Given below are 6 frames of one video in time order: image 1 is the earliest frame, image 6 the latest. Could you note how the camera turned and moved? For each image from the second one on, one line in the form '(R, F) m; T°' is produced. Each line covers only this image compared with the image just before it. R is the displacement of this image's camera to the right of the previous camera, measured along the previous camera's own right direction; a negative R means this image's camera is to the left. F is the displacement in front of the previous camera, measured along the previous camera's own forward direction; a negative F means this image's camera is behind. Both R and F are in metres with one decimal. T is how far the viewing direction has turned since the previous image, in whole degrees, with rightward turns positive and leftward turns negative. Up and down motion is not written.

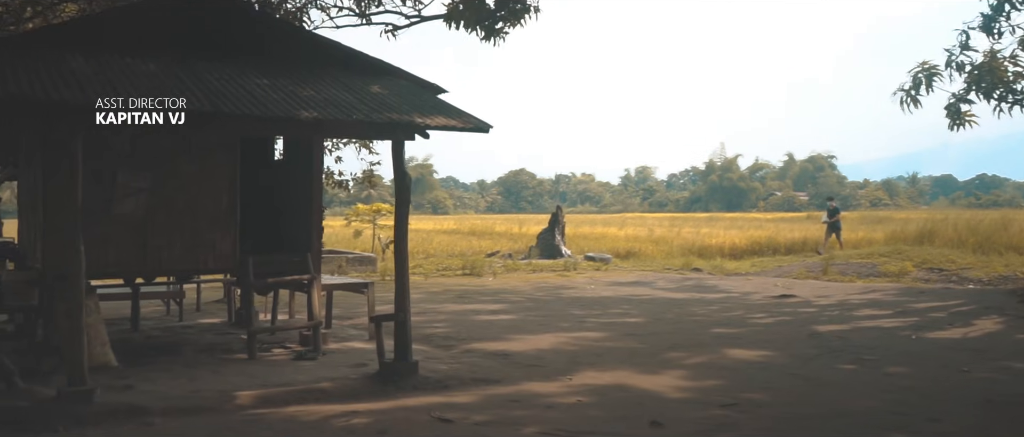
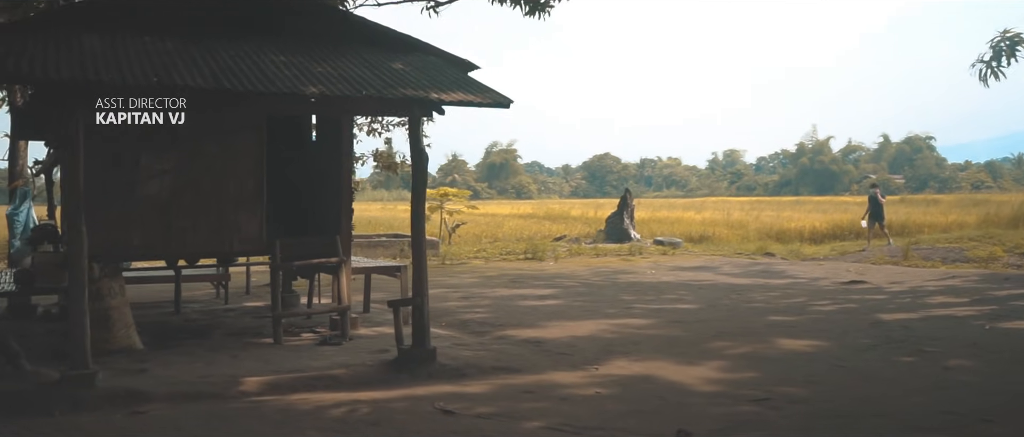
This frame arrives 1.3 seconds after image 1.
(+0.5, +0.5) m; -5°
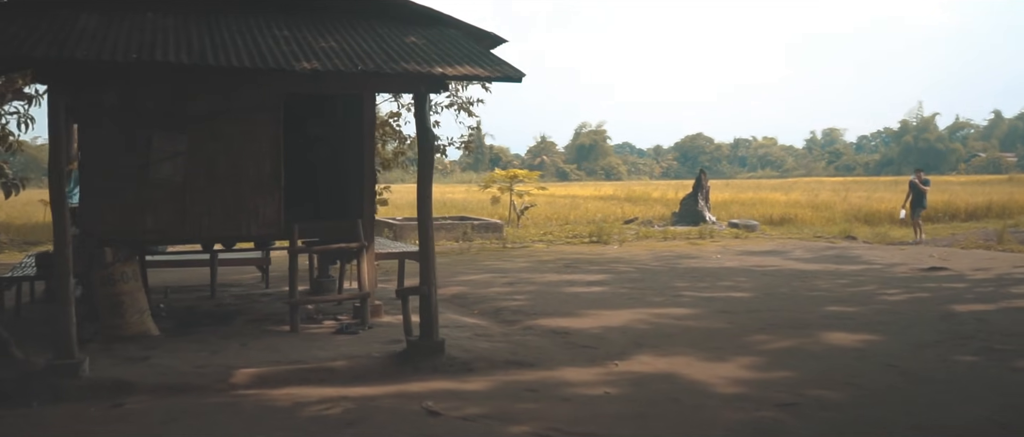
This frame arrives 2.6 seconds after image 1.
(+0.6, +0.6) m; -6°
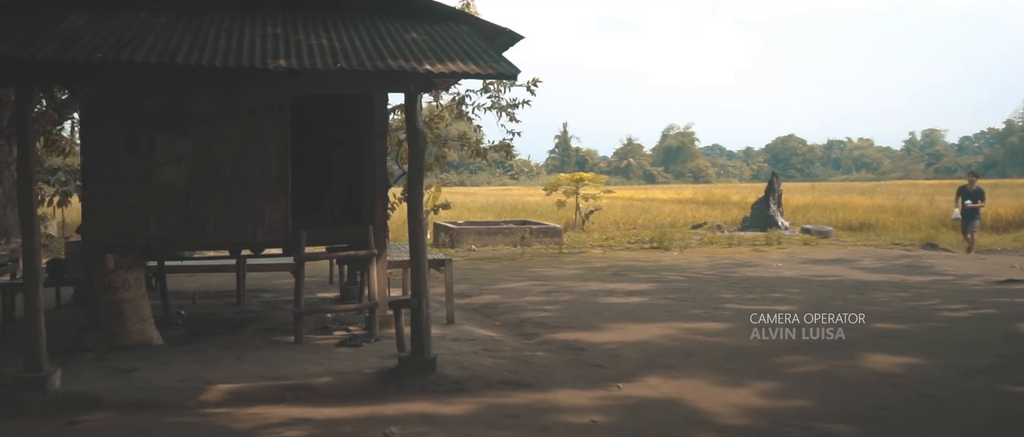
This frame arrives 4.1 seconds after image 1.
(+0.7, +0.5) m; -5°
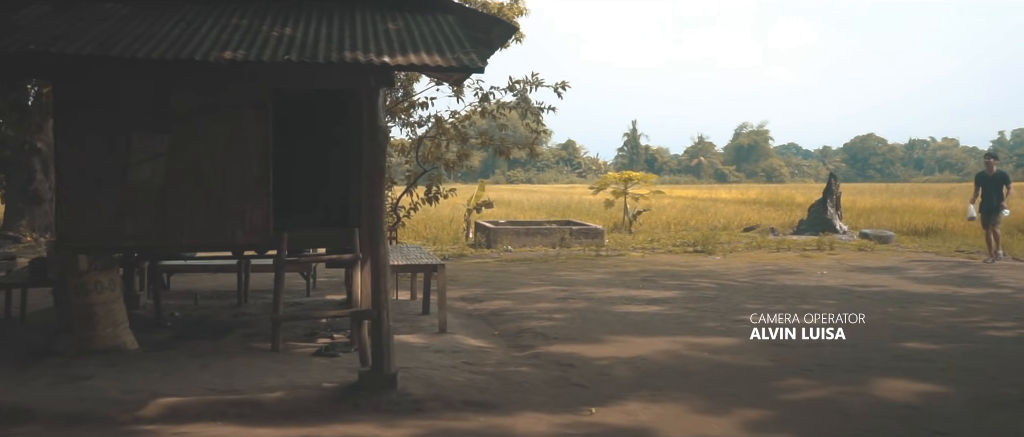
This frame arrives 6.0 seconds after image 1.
(+0.7, +0.6) m; -4°
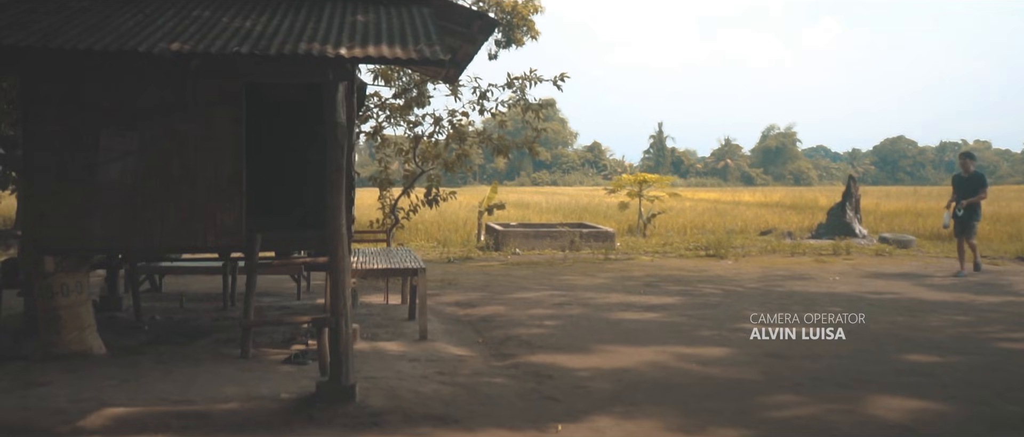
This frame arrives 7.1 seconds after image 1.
(+0.4, +0.4) m; -2°
